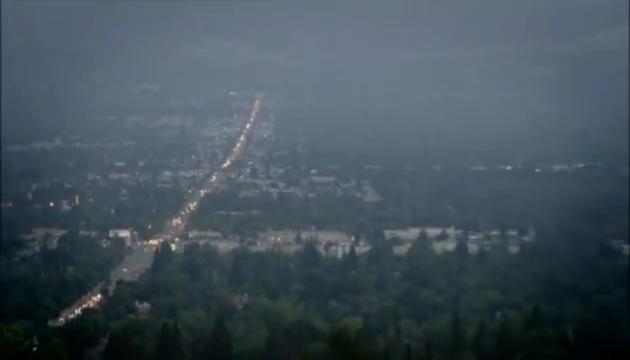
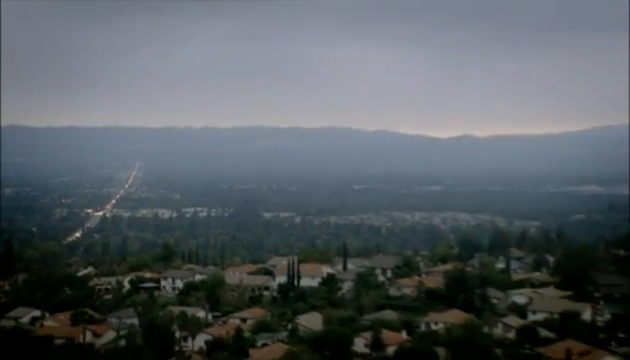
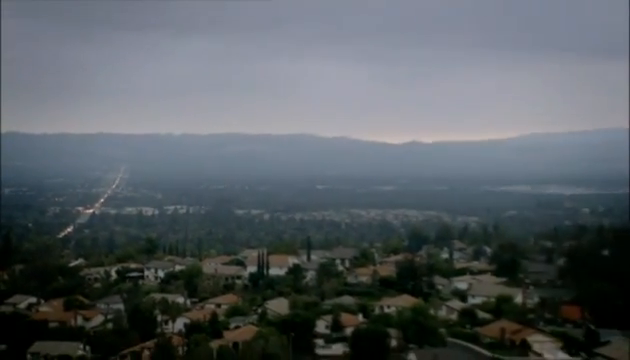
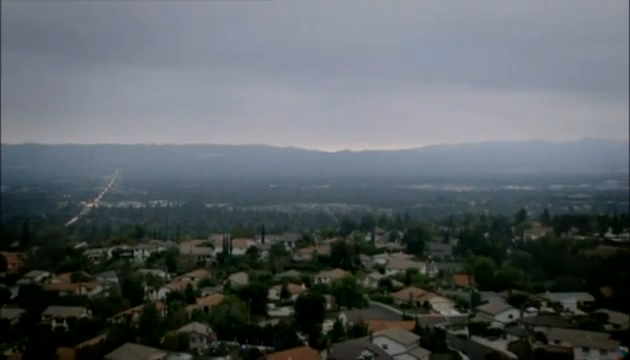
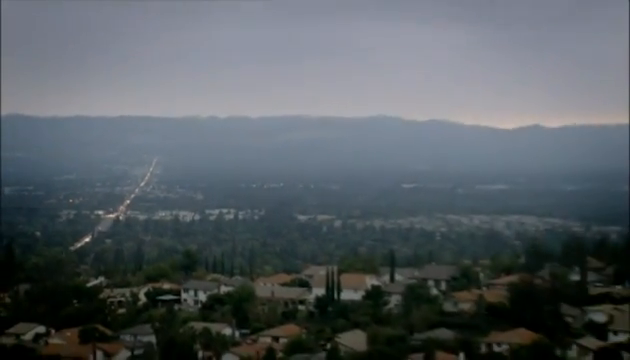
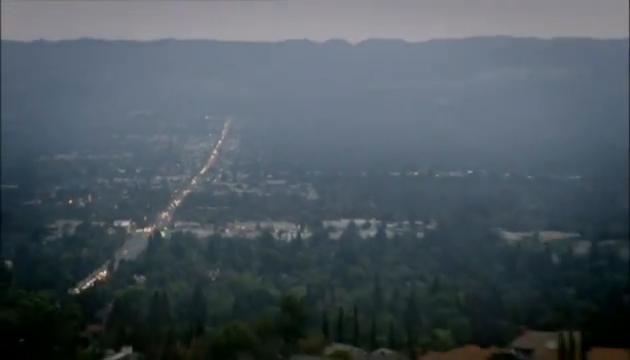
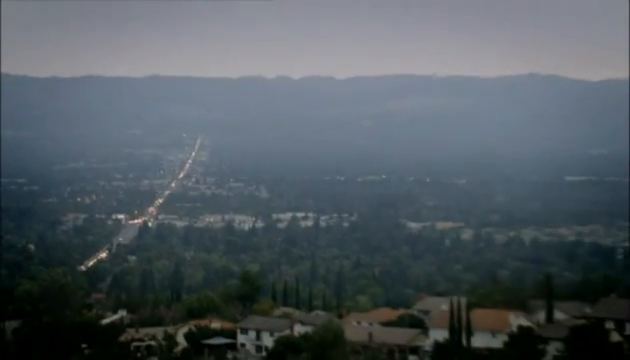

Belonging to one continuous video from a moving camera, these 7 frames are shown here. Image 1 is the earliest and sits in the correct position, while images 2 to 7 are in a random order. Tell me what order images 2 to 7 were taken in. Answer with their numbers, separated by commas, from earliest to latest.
6, 7, 5, 2, 3, 4
